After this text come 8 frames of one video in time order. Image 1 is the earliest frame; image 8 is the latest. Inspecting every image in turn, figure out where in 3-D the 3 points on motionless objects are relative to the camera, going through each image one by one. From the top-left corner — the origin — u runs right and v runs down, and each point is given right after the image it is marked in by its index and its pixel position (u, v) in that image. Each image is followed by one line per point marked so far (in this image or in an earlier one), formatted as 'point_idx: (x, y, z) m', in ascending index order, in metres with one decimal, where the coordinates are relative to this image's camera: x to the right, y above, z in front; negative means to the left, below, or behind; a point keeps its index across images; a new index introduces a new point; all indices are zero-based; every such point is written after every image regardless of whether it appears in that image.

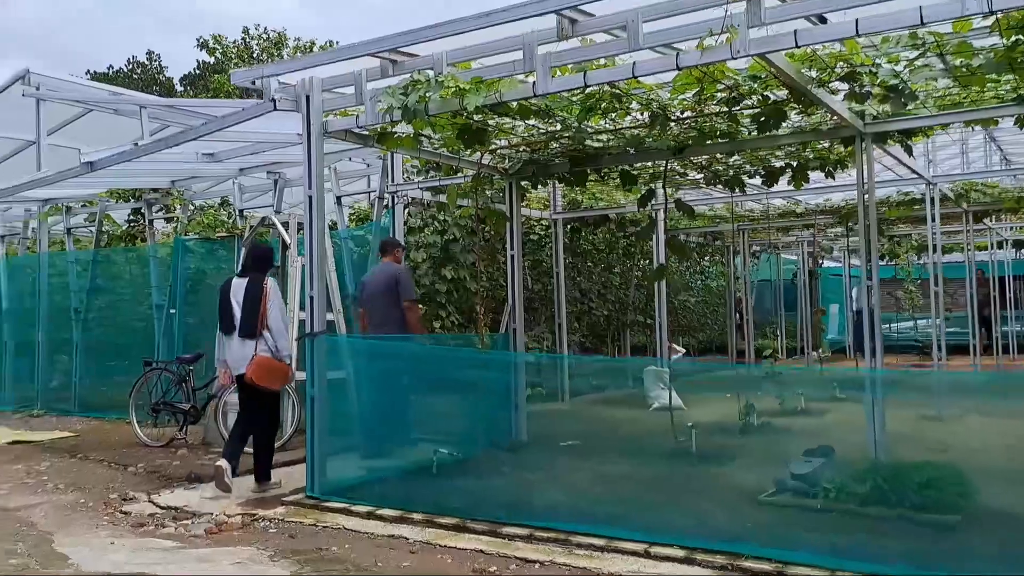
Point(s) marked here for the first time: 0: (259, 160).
0: (-2.1, +1.1, +7.3) m
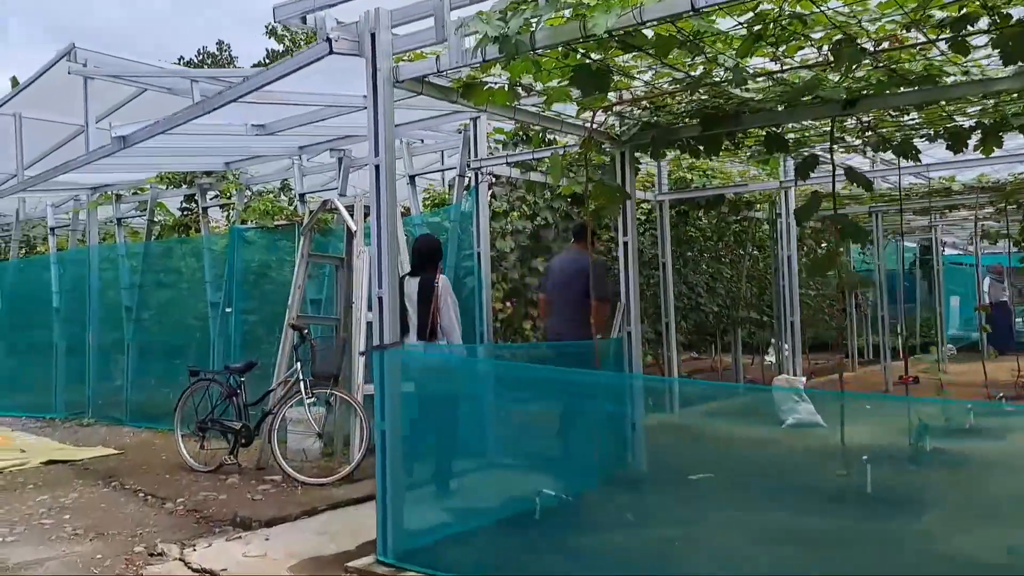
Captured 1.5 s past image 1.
0: (-1.4, +1.1, +6.2) m
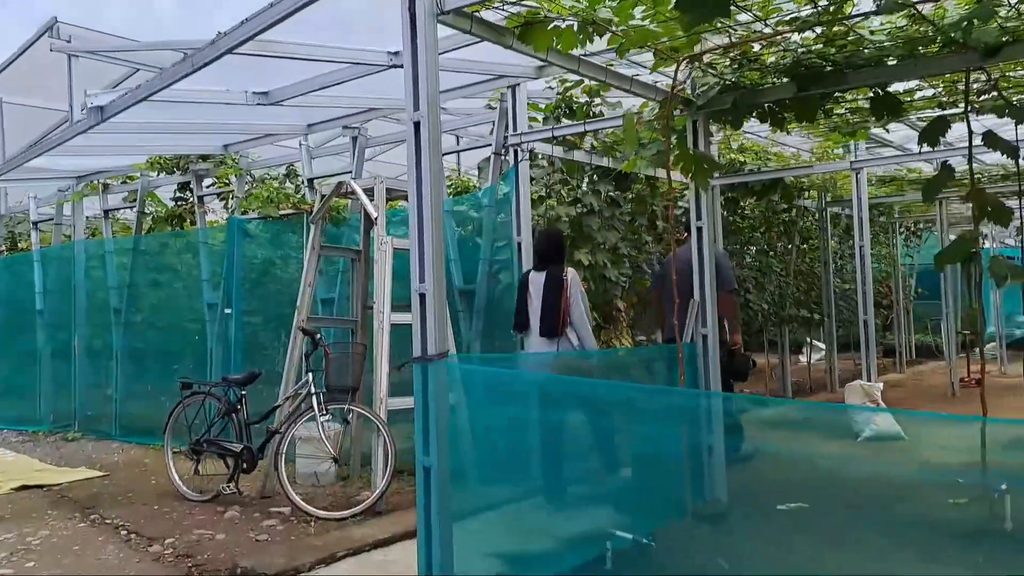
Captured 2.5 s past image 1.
0: (-1.1, +1.1, +5.4) m
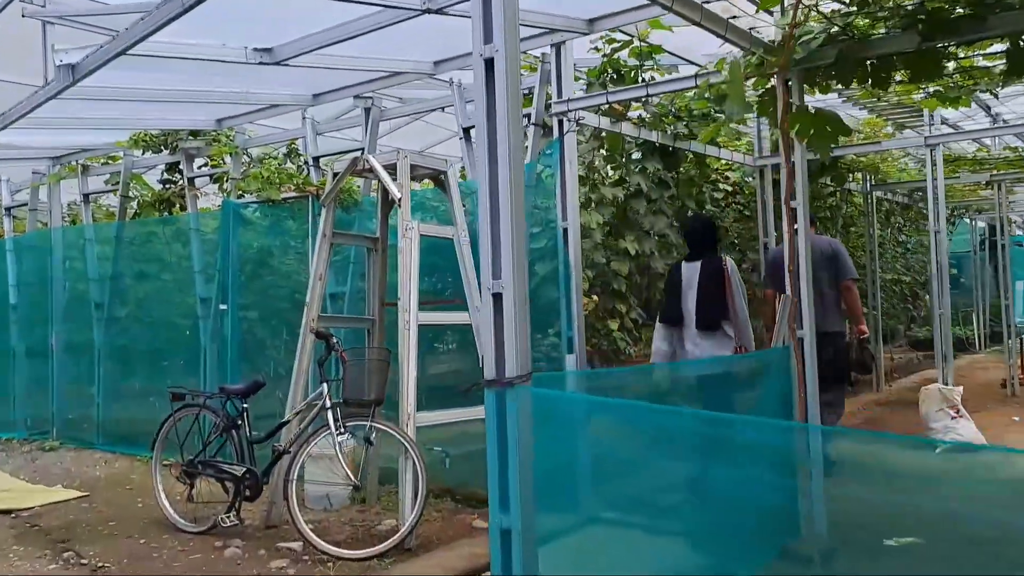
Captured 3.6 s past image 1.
0: (-0.9, +1.2, +4.6) m
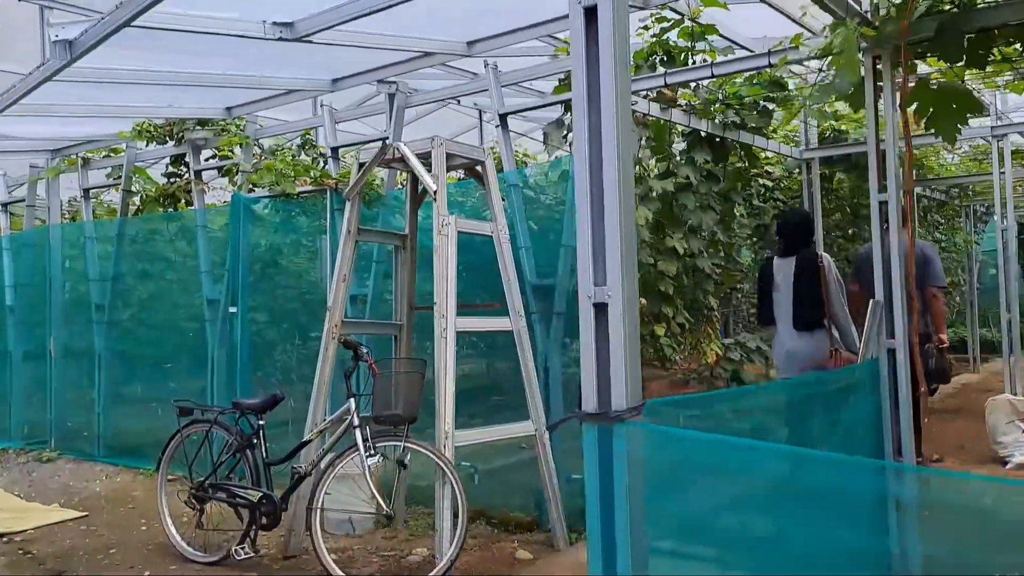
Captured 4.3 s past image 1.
0: (-0.7, +1.2, +4.1) m
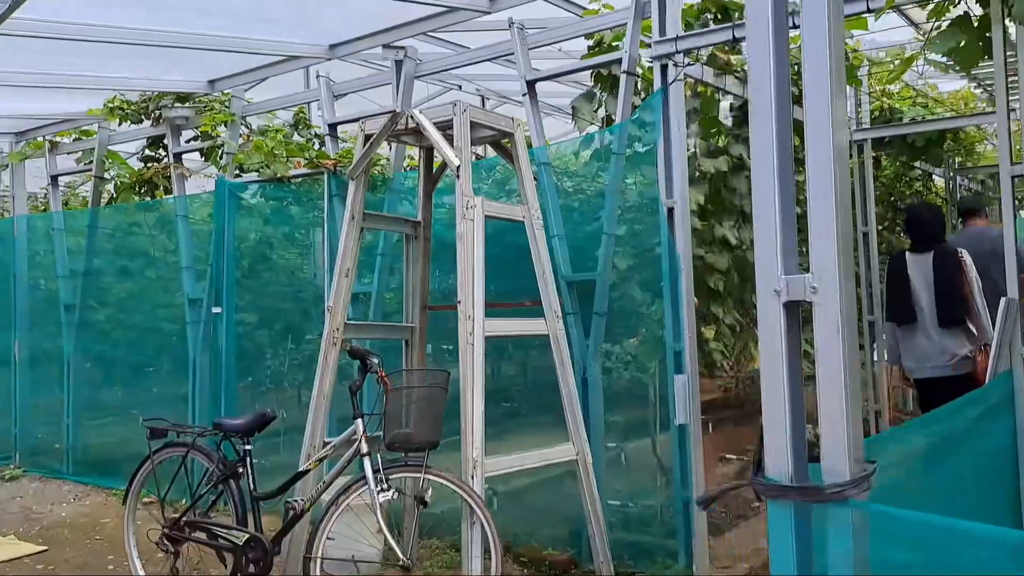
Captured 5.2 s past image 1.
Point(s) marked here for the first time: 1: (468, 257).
0: (-0.5, +1.2, +3.5) m
1: (-0.2, +0.1, +3.1) m
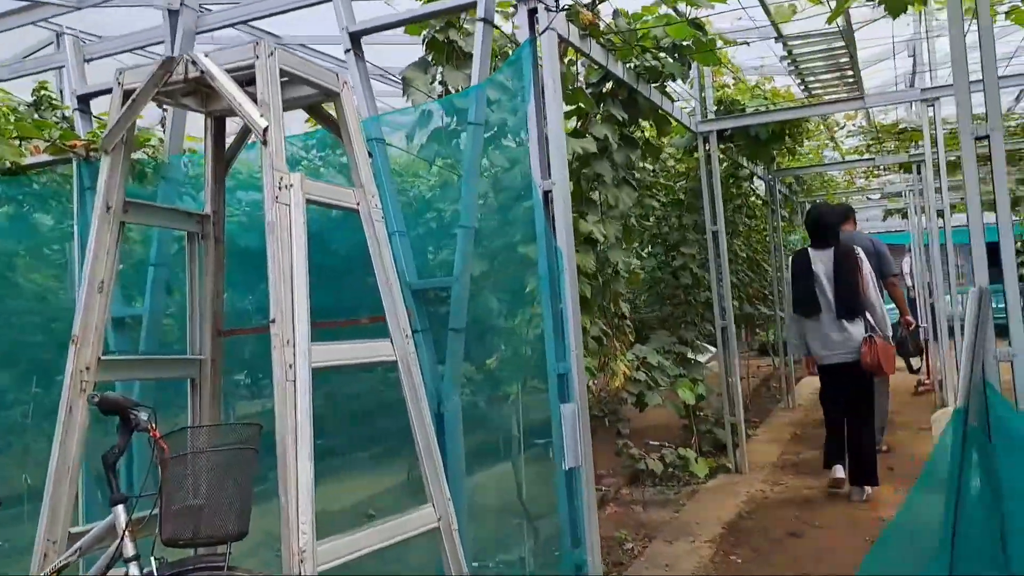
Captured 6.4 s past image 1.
0: (-1.1, +1.1, +2.5) m
1: (-0.6, +0.1, +2.2) m
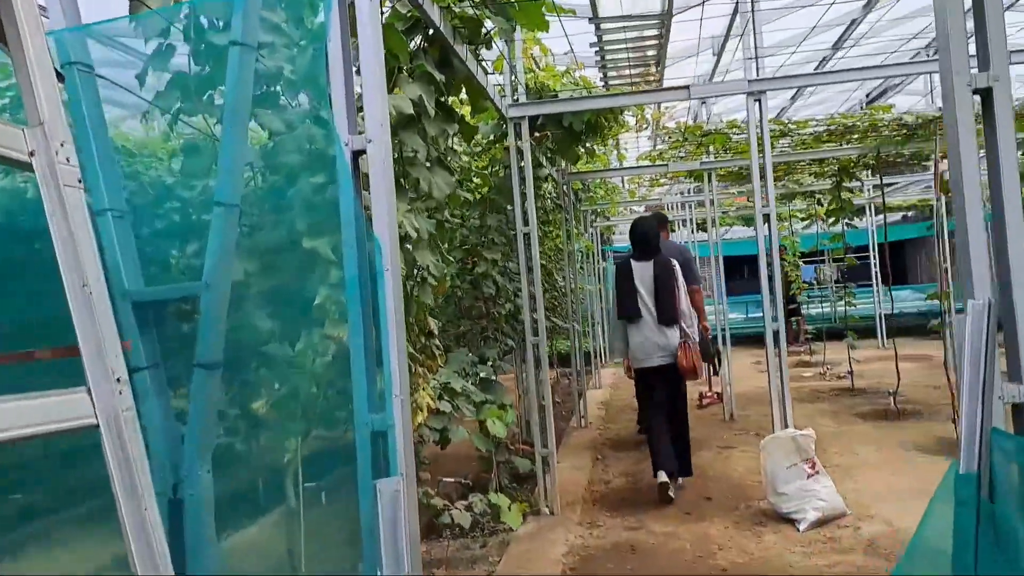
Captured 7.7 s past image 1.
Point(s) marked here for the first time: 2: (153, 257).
0: (-1.4, +1.1, +1.3) m
1: (-0.8, +0.1, +1.1) m
2: (-0.8, +0.1, +1.9) m
